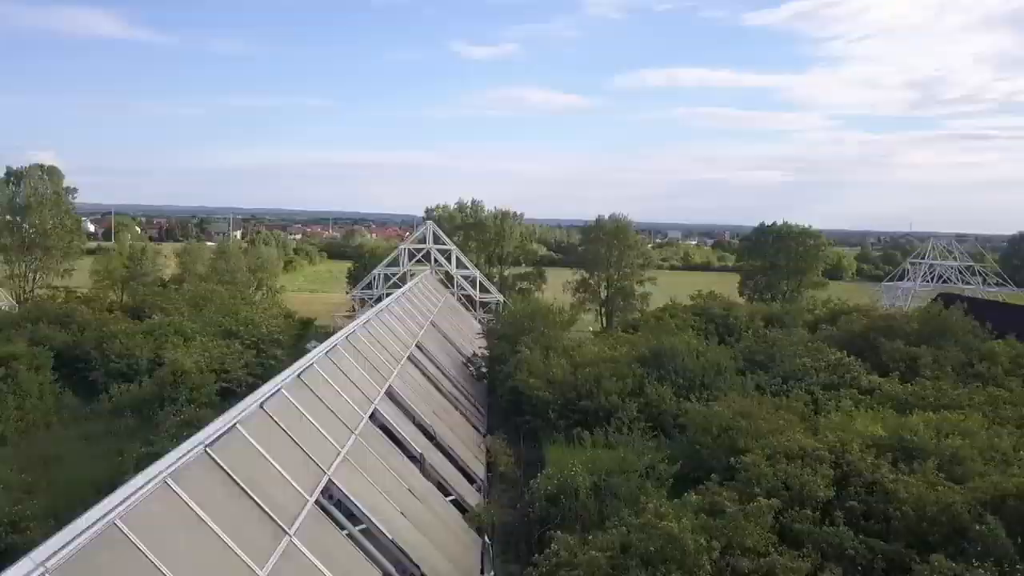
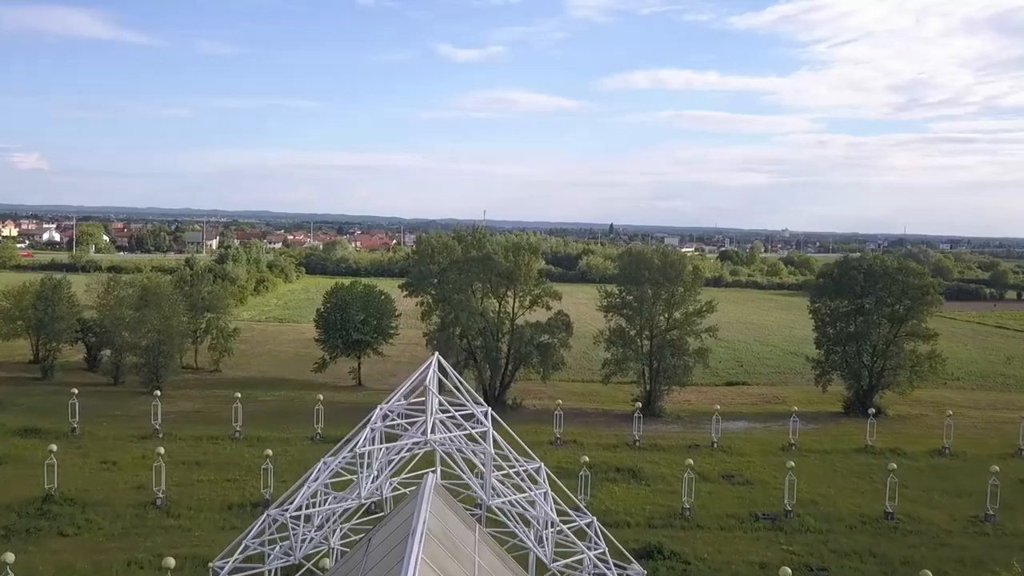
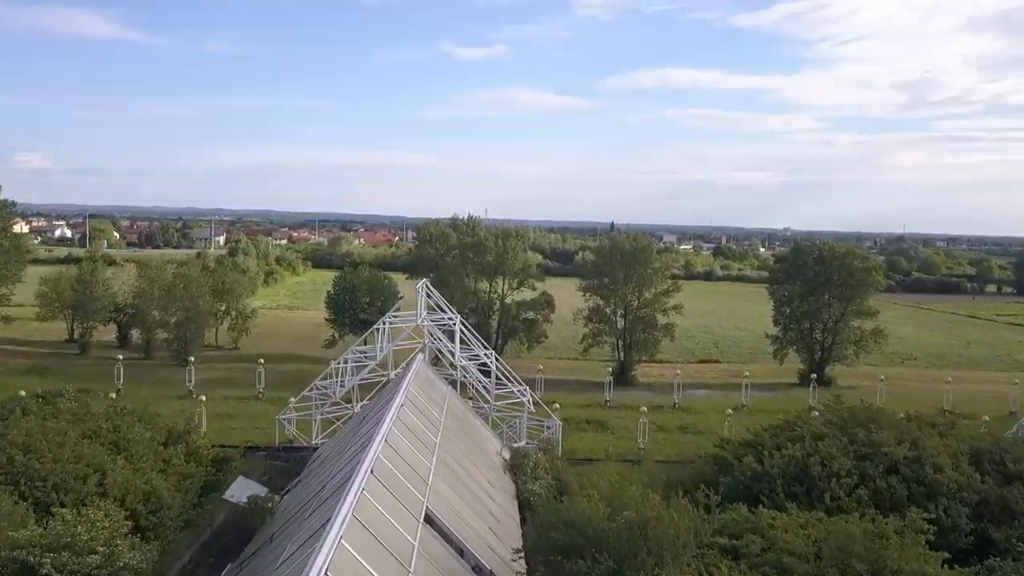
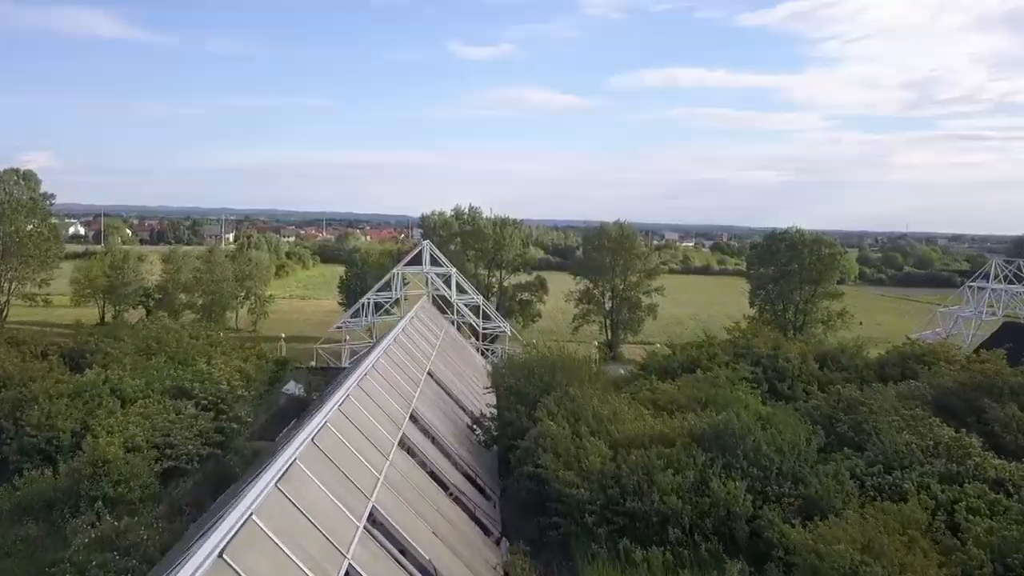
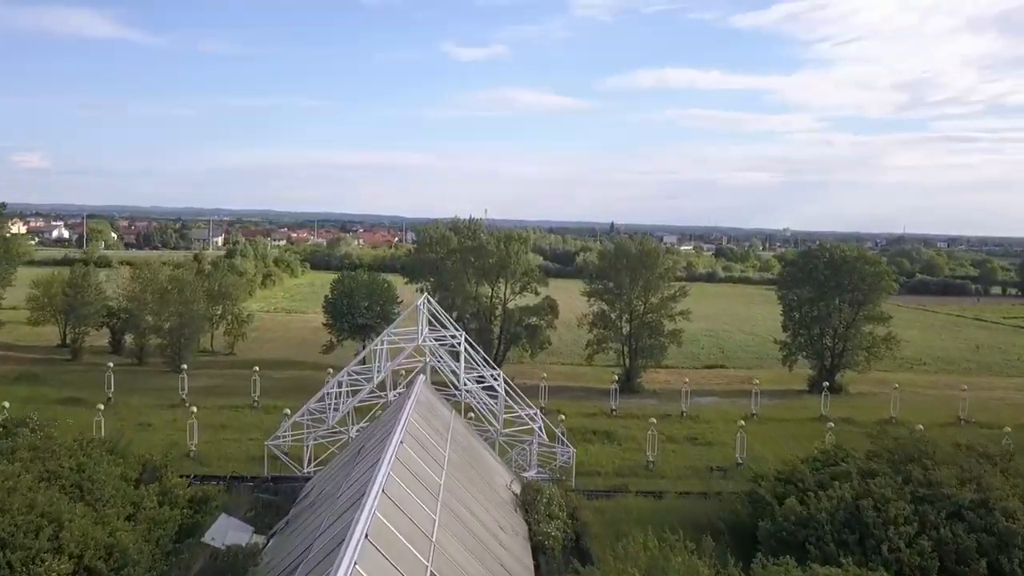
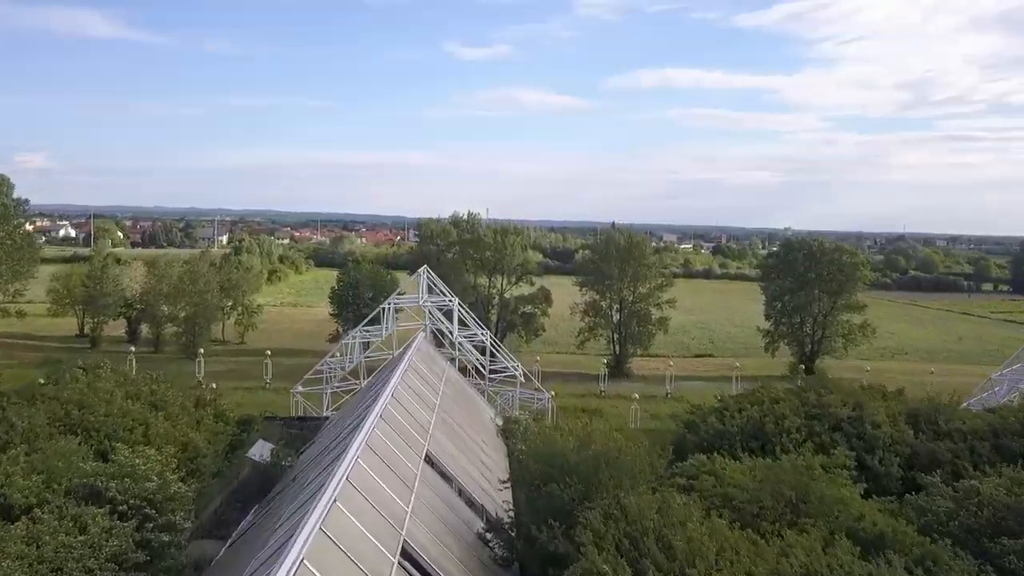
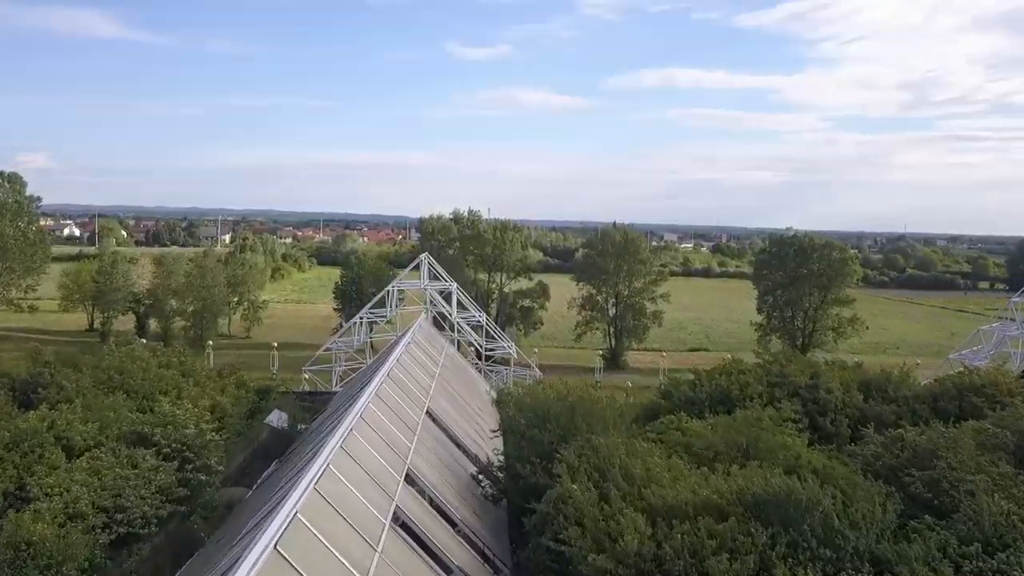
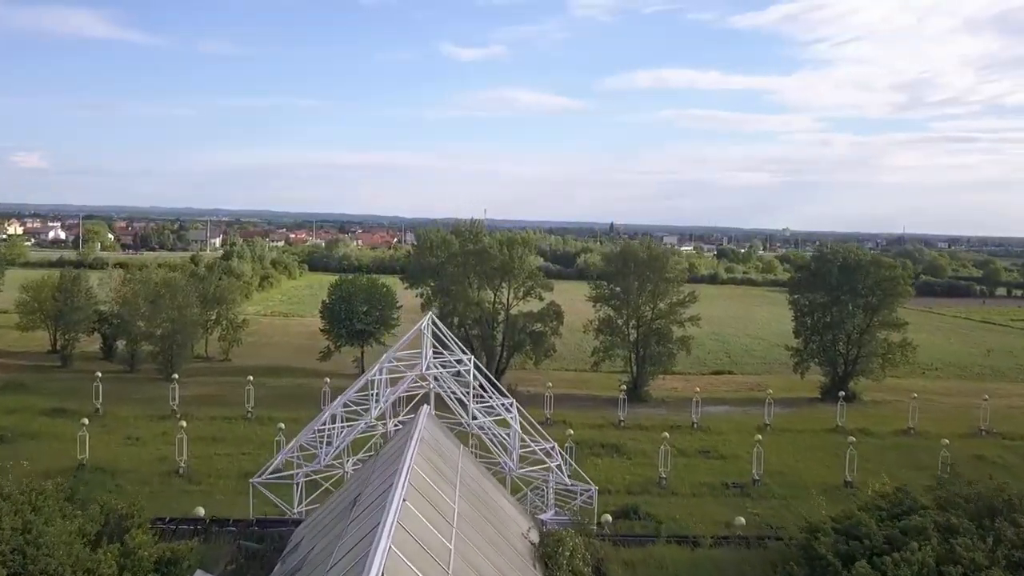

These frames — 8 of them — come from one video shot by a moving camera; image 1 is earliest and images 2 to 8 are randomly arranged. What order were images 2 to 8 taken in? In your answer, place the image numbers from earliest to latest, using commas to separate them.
4, 7, 6, 3, 5, 8, 2
